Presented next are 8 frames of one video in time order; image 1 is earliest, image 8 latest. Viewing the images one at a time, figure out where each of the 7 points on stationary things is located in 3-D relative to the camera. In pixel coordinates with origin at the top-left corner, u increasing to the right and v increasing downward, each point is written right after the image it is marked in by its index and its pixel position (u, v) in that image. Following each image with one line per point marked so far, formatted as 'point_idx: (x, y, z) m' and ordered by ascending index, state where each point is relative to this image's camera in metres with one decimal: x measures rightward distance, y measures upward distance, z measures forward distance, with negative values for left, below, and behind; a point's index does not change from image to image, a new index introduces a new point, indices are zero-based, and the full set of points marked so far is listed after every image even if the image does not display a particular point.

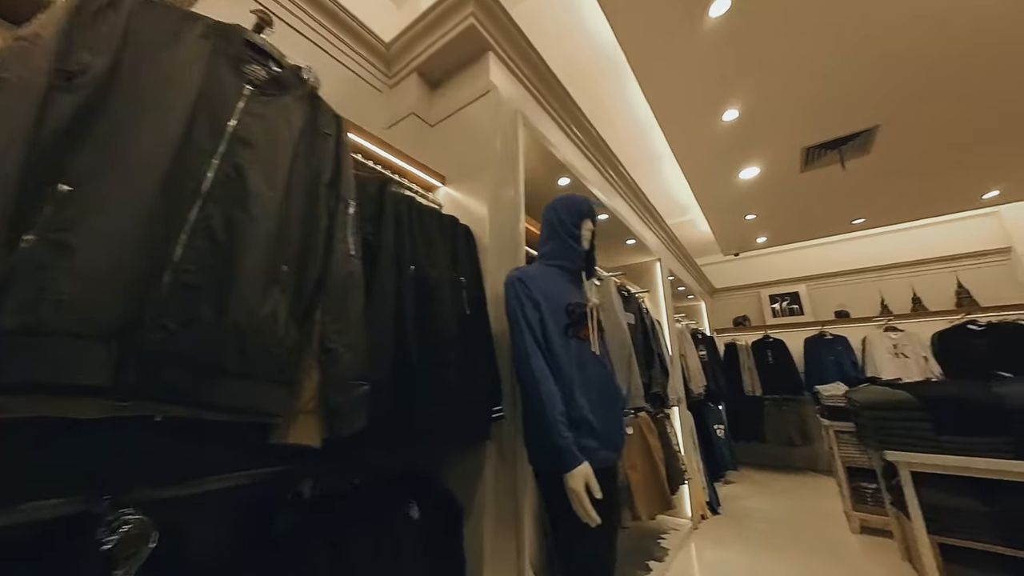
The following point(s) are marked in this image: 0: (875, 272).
0: (+4.3, +0.2, +4.2) m
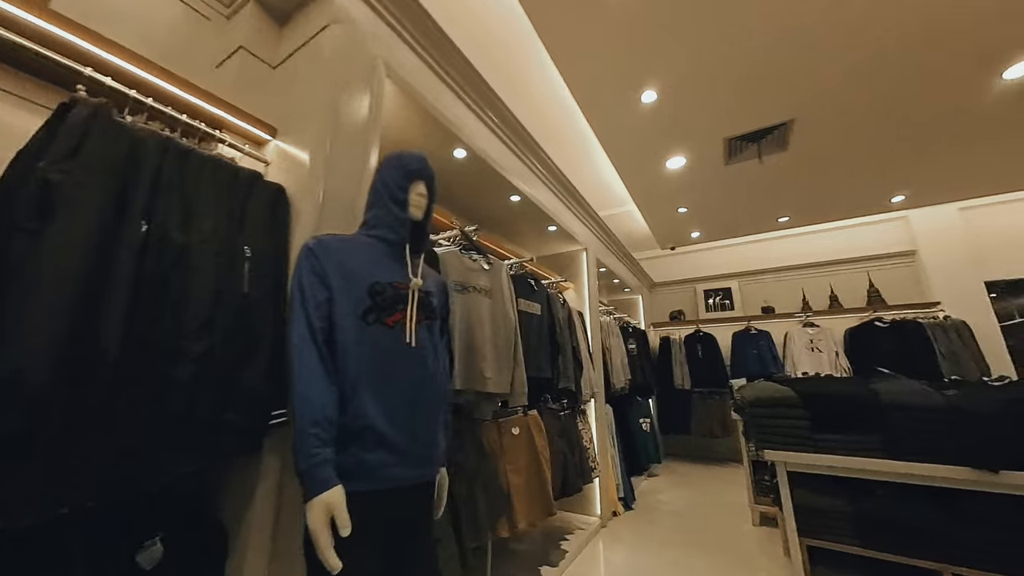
0: (+3.5, +0.2, +4.4) m
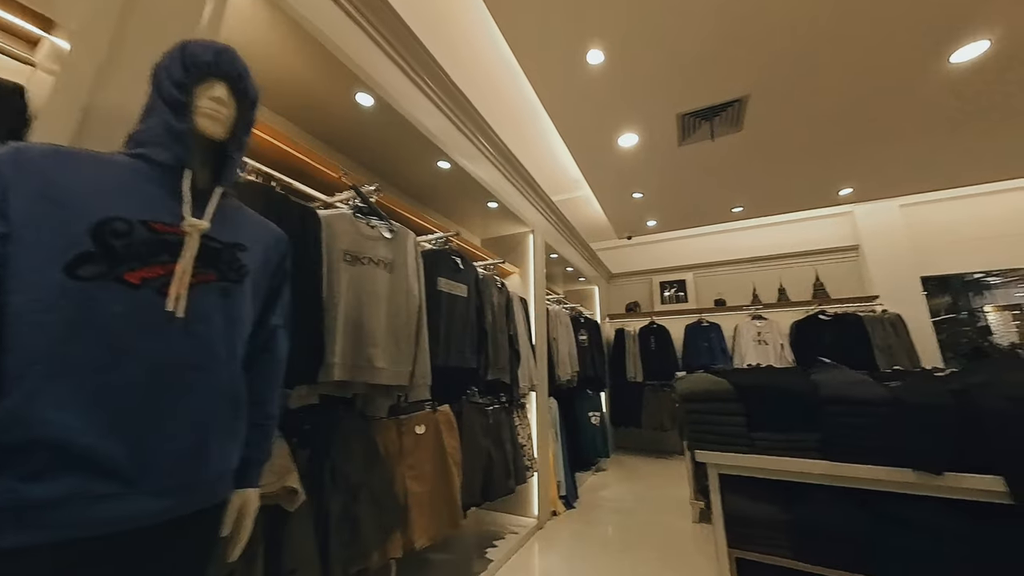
0: (+2.9, +0.3, +4.4) m
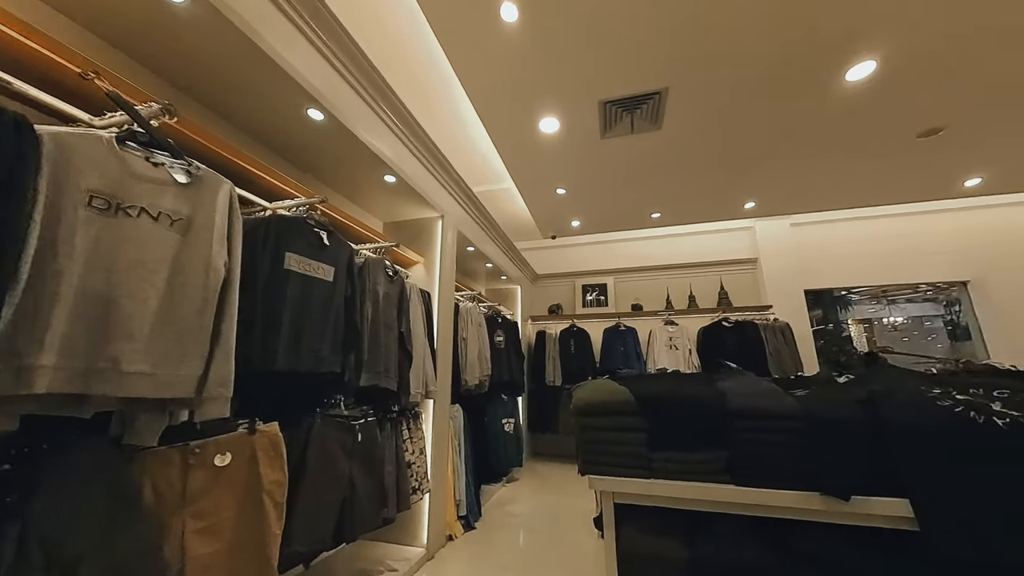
0: (+1.9, +0.2, +4.5) m
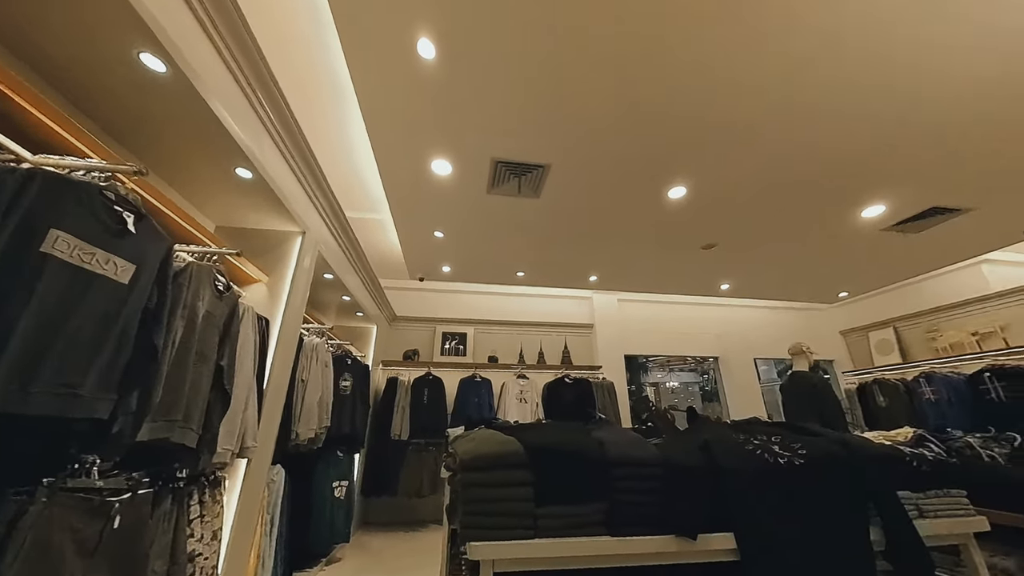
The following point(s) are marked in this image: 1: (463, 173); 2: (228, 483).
0: (+0.1, -0.5, +4.9) m
1: (-0.3, +0.8, +2.5) m
2: (-1.3, -0.9, +1.6) m
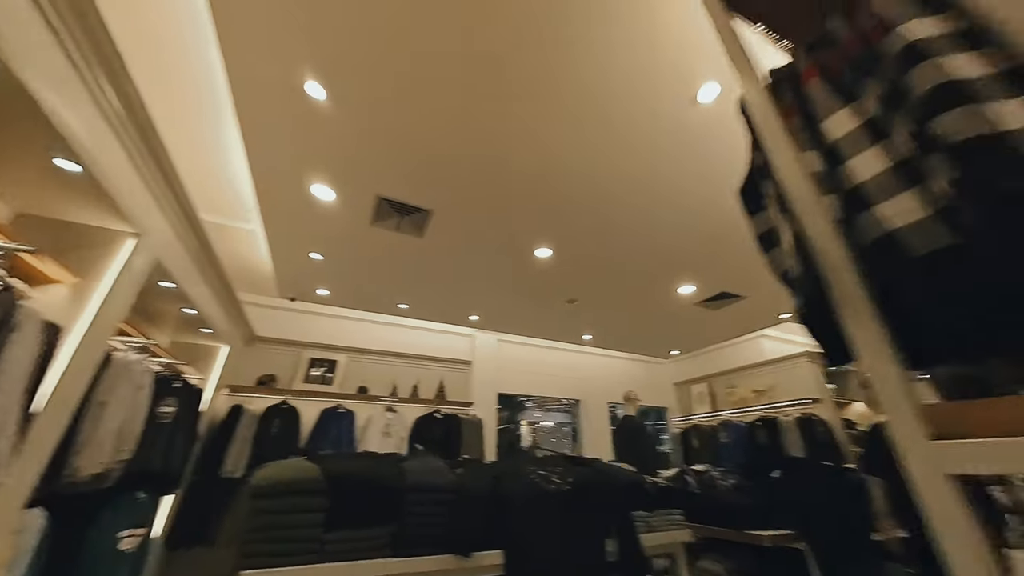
0: (-1.5, -0.9, +4.8) m
1: (-1.2, +0.6, +2.5) m
2: (-2.0, -0.9, +1.3) m
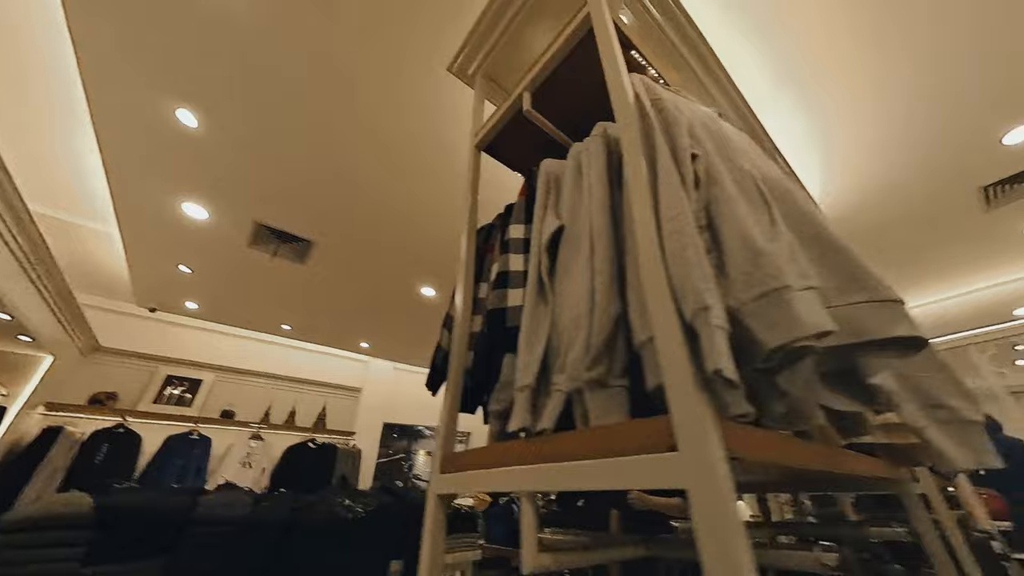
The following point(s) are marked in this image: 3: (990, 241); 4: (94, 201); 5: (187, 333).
0: (-3.0, -1.2, +4.6) m
1: (-2.0, +0.4, +2.5) m
2: (-2.8, -0.8, +1.0) m
3: (+3.4, +0.3, +2.5) m
4: (-3.2, +0.7, +2.8) m
5: (-3.8, -0.5, +4.2) m
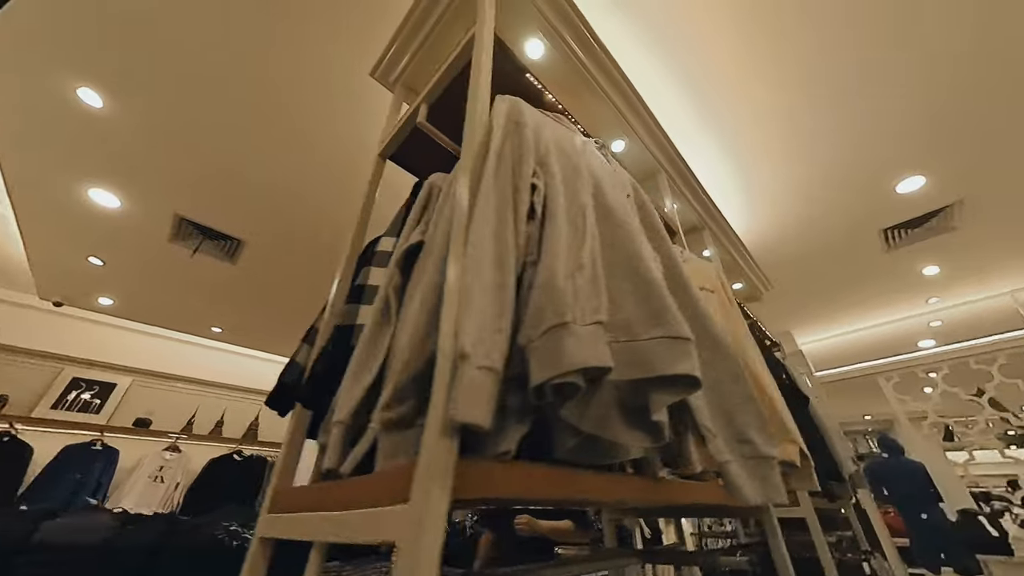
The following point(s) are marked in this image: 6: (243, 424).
0: (-3.6, -1.2, +4.2) m
1: (-2.4, +0.5, +2.3) m
2: (-3.1, -0.7, +0.7) m
3: (+3.0, +0.1, +2.8) m
4: (-3.6, +0.8, +2.5) m
5: (-4.4, -0.5, +3.8) m
6: (-3.3, -1.6, +4.4) m
